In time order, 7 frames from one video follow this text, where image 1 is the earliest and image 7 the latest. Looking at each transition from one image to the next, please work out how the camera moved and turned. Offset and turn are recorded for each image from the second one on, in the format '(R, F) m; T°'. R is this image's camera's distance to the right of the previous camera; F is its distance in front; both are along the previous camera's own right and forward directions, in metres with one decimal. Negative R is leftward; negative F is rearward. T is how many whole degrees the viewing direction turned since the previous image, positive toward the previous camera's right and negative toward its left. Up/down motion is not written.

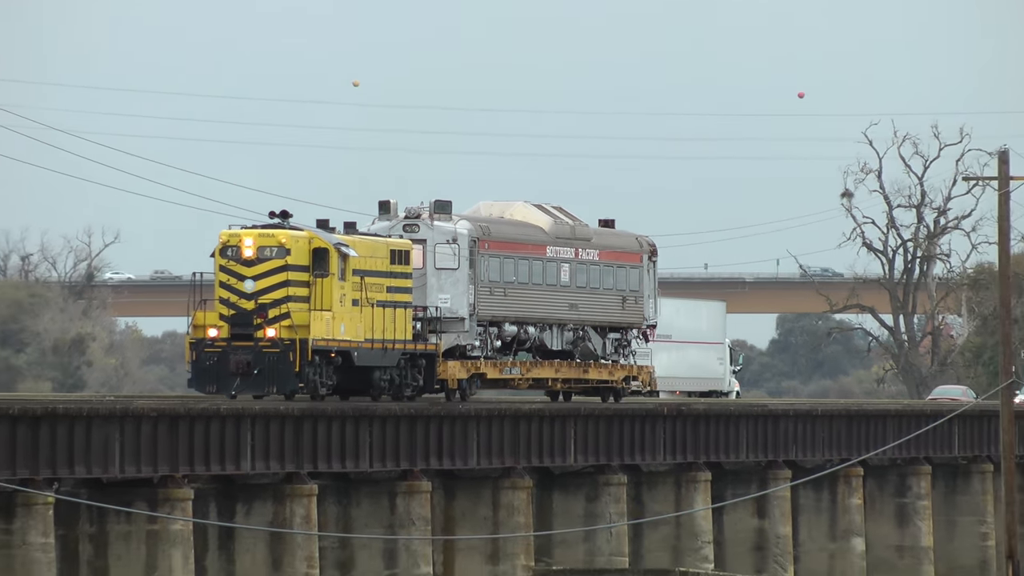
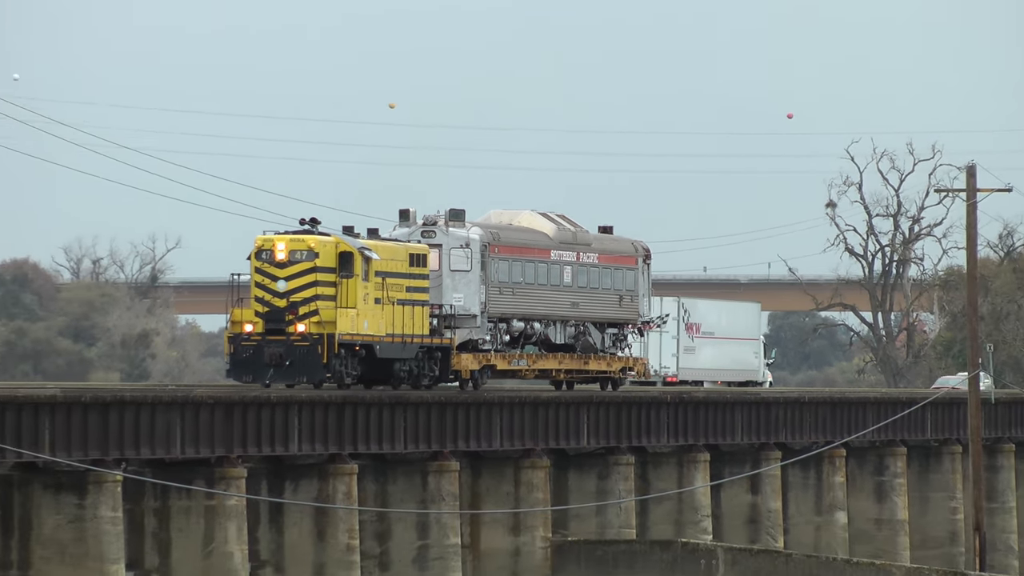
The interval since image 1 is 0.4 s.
(-0.4, -2.9) m; 0°
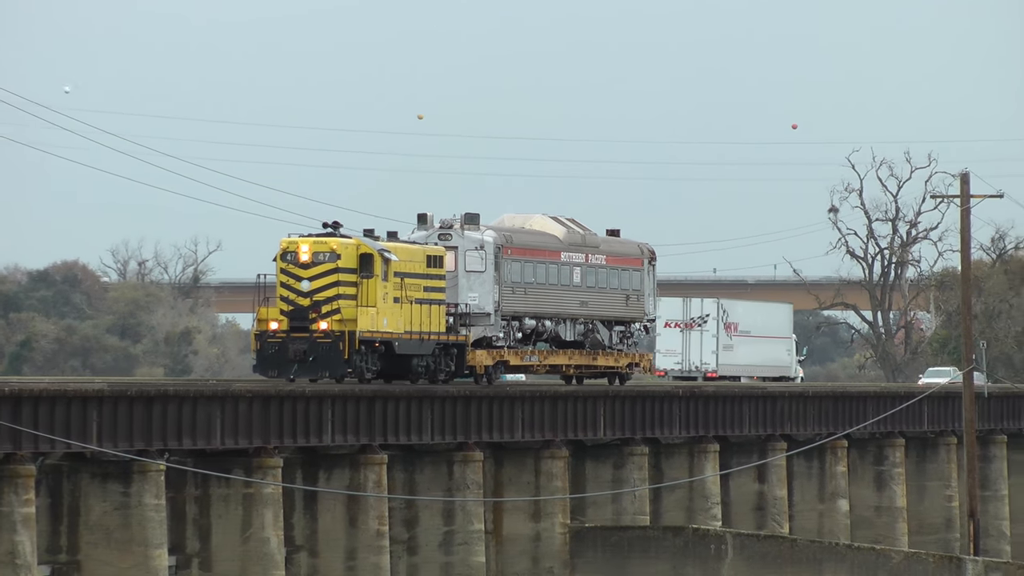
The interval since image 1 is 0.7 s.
(-0.4, -1.7) m; 0°
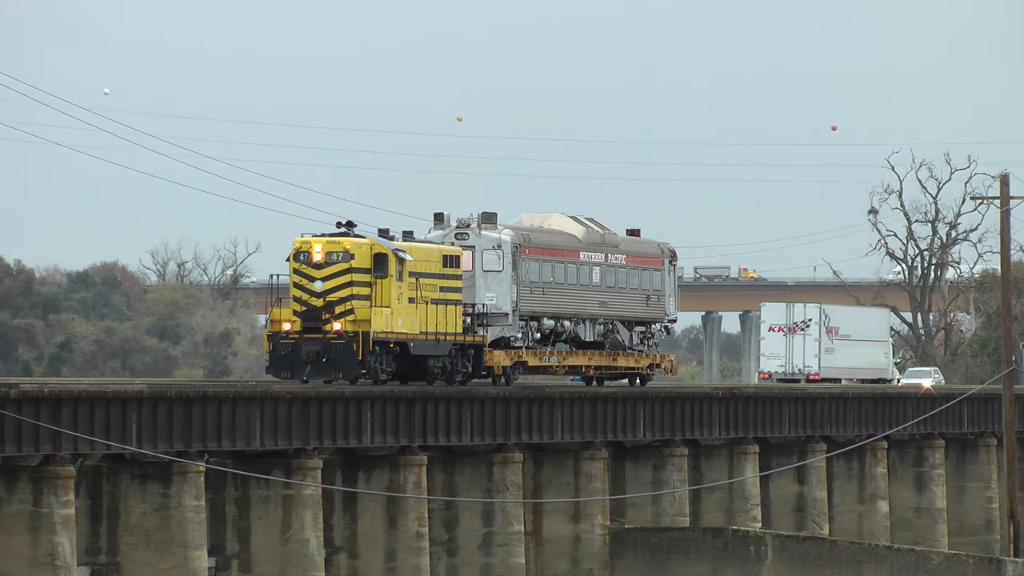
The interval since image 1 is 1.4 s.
(-0.8, 0.0) m; 0°
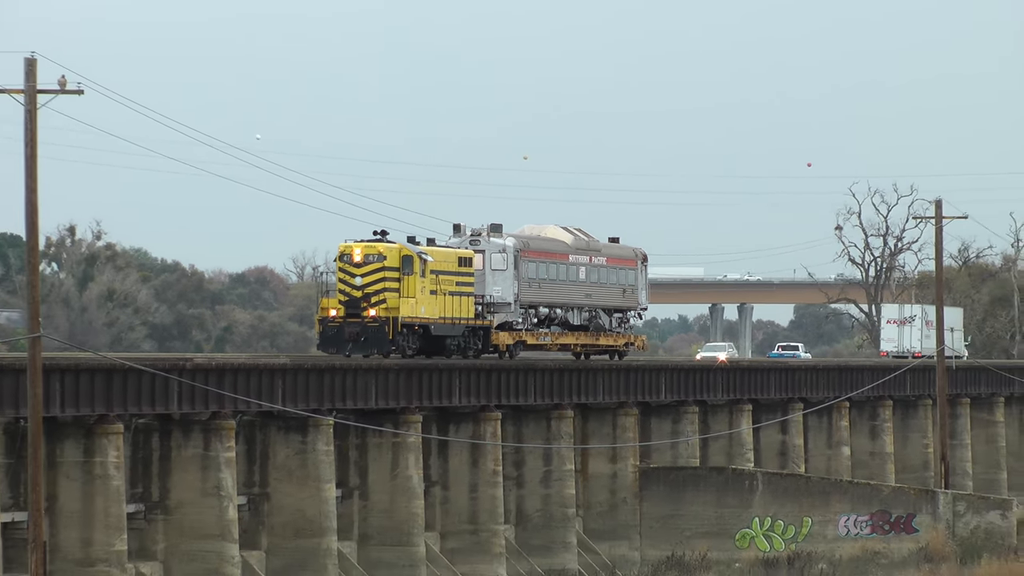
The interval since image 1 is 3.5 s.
(-1.2, -9.5) m; 0°
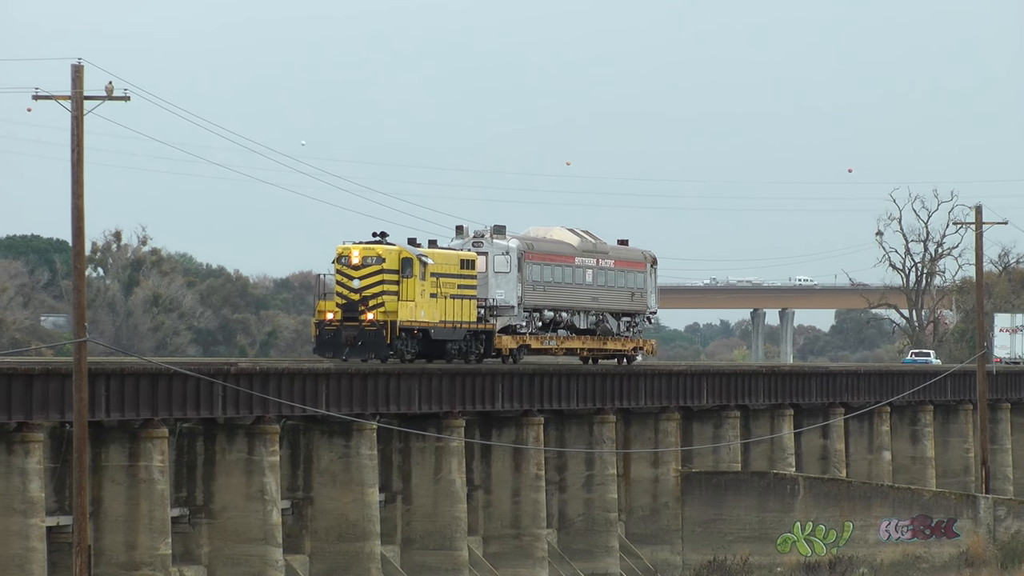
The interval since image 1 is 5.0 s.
(-1.0, -0.2) m; 0°
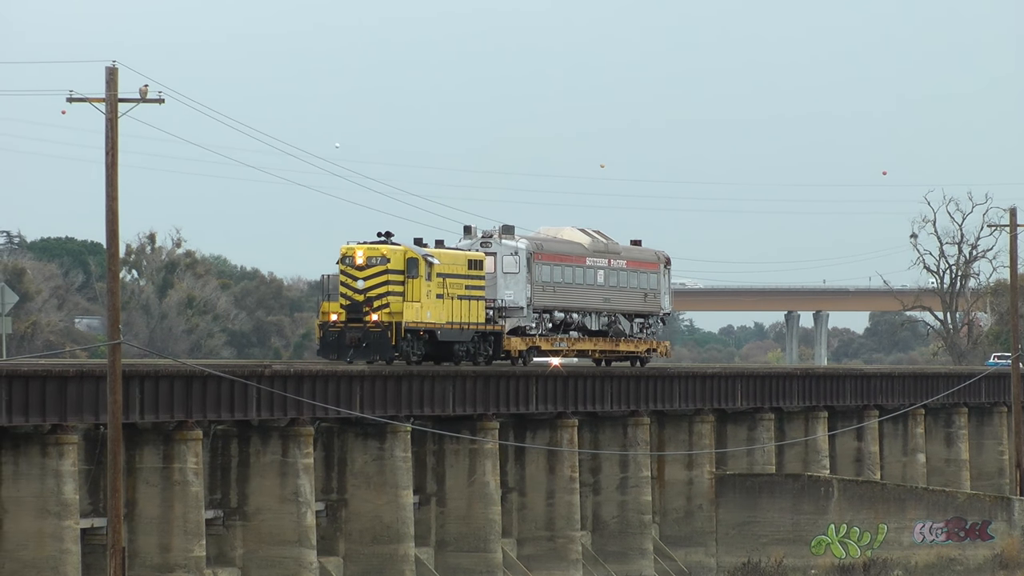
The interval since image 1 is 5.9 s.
(-0.8, 0.0) m; 0°
